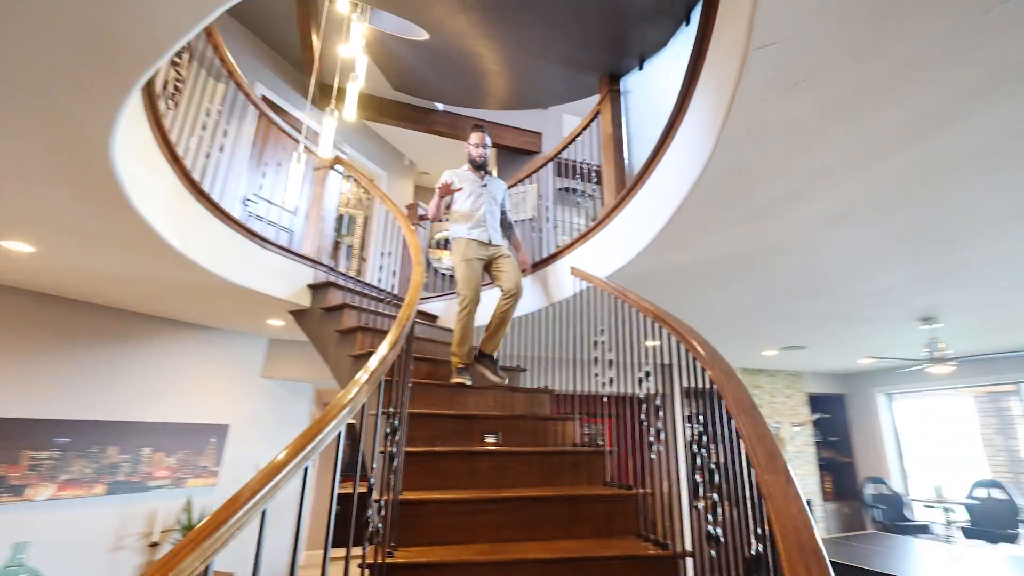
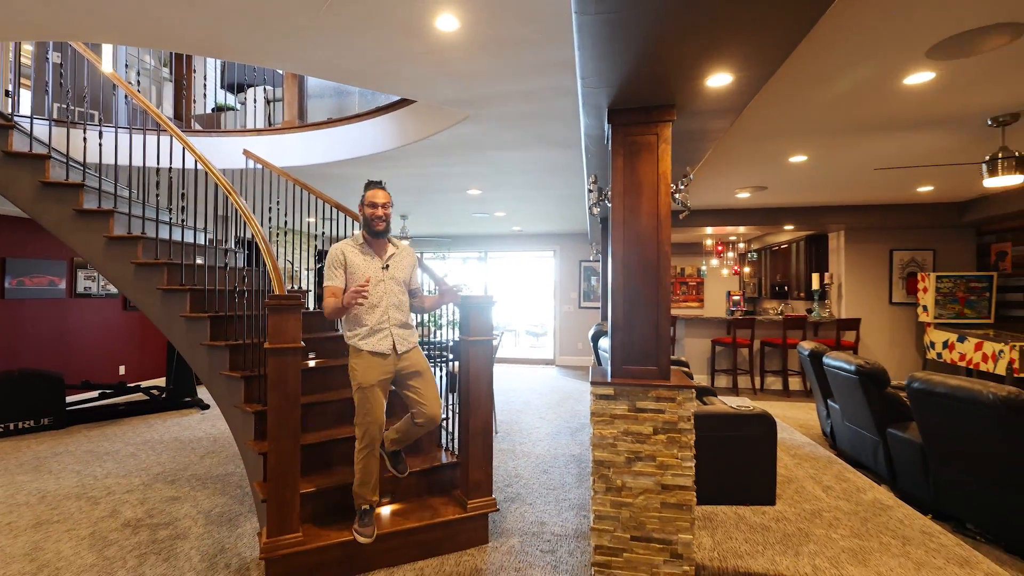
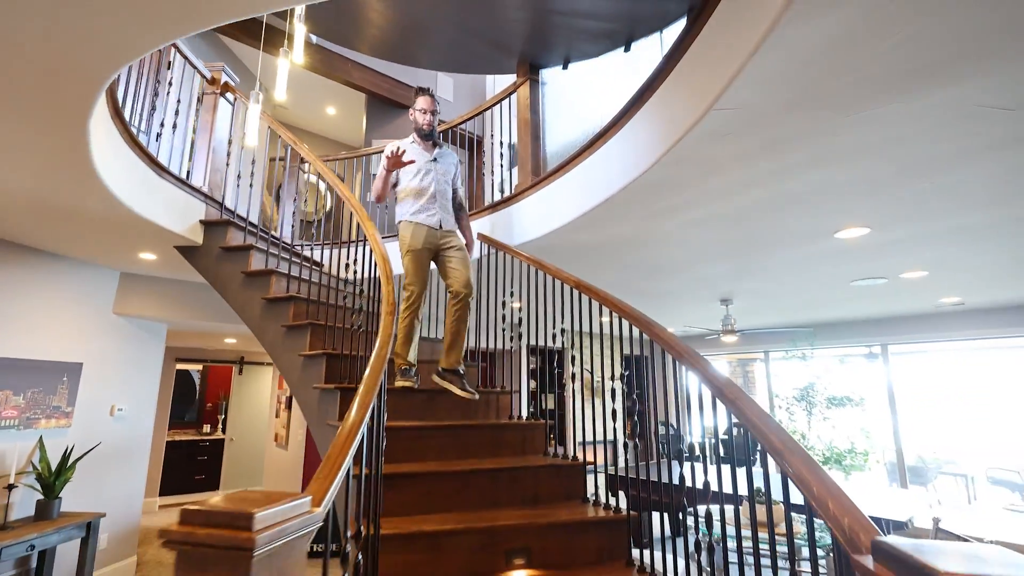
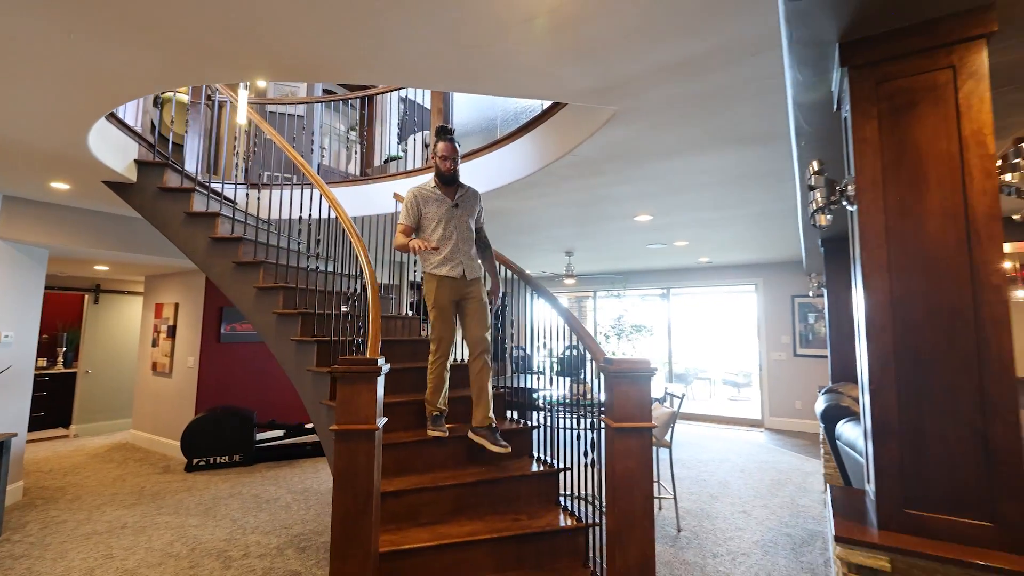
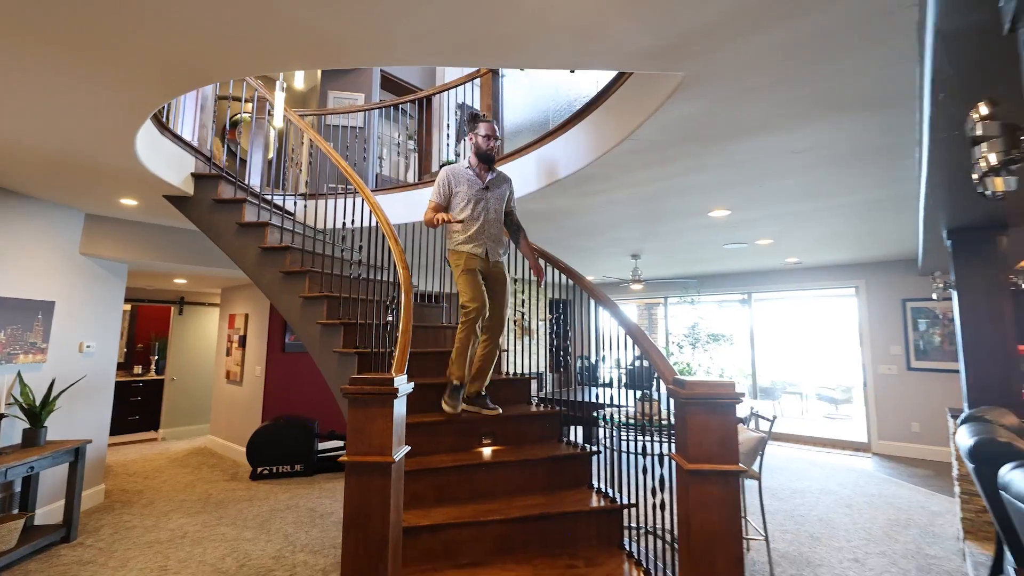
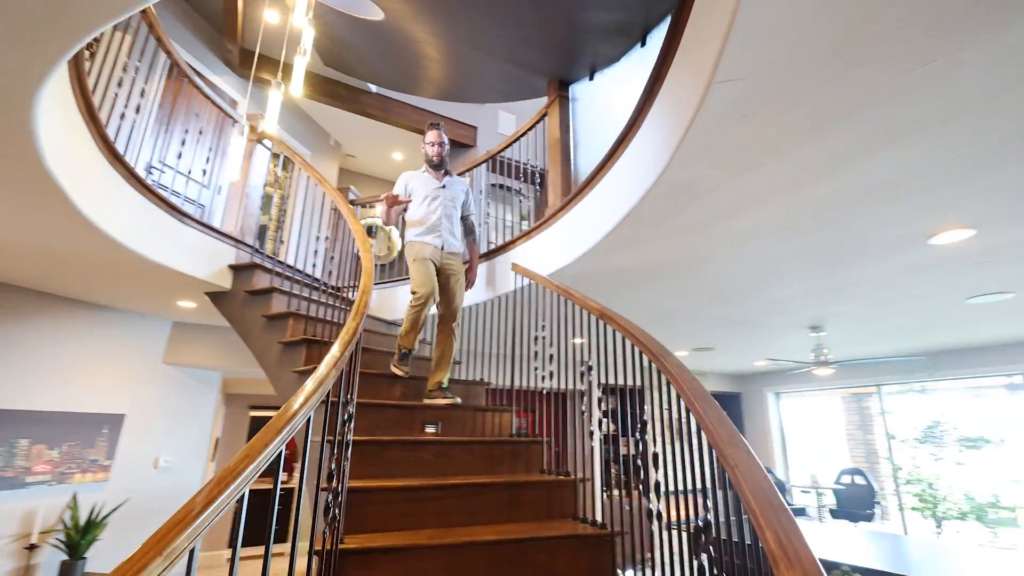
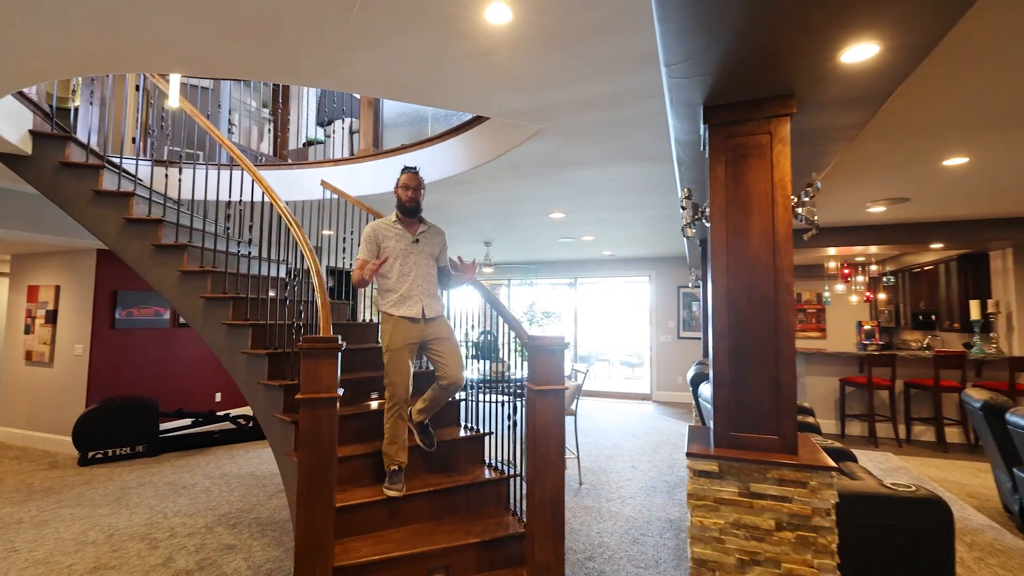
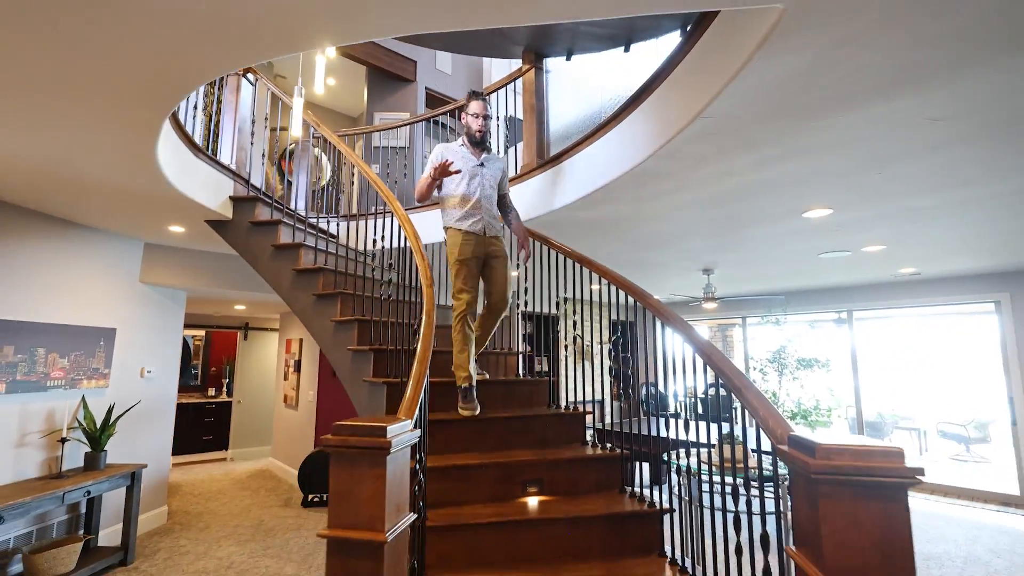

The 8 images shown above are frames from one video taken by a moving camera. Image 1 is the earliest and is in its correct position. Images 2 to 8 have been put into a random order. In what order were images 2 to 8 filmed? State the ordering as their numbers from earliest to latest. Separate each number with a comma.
6, 3, 8, 5, 4, 7, 2
